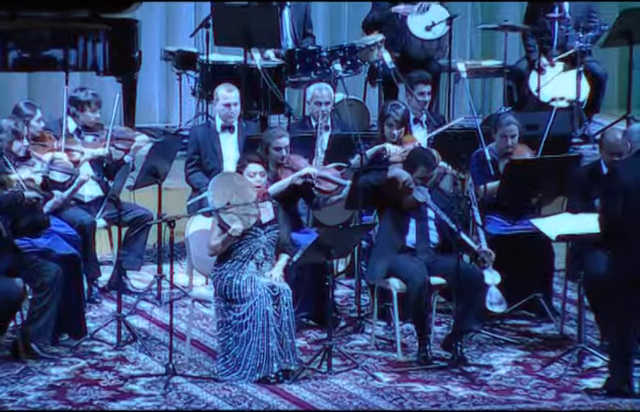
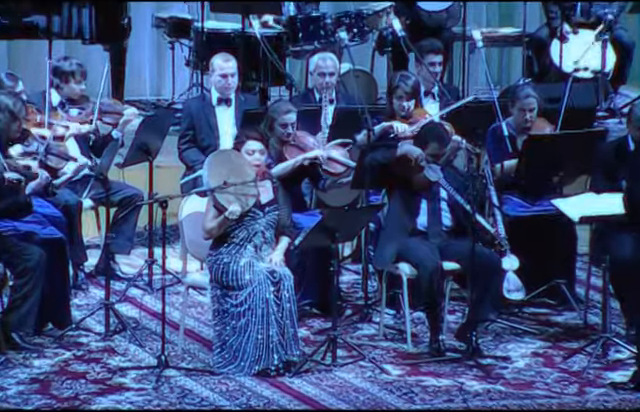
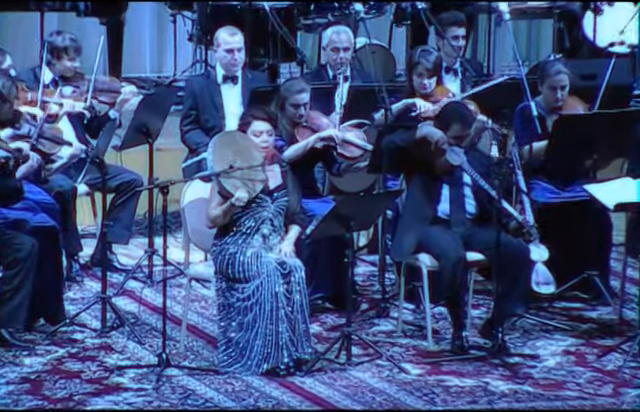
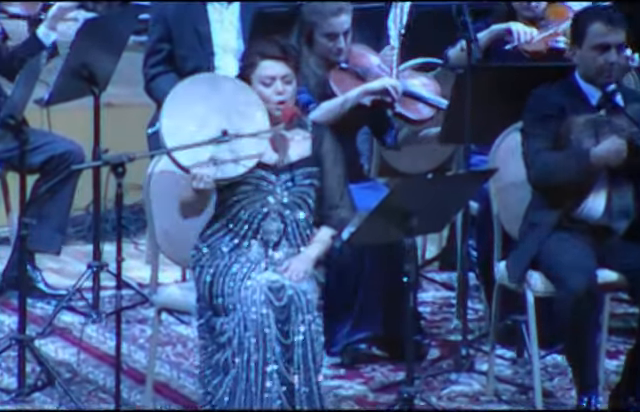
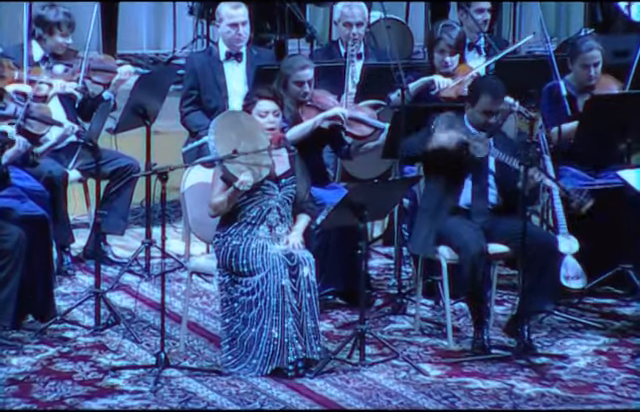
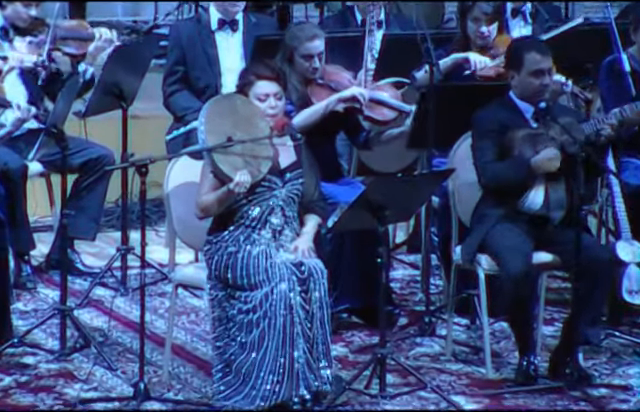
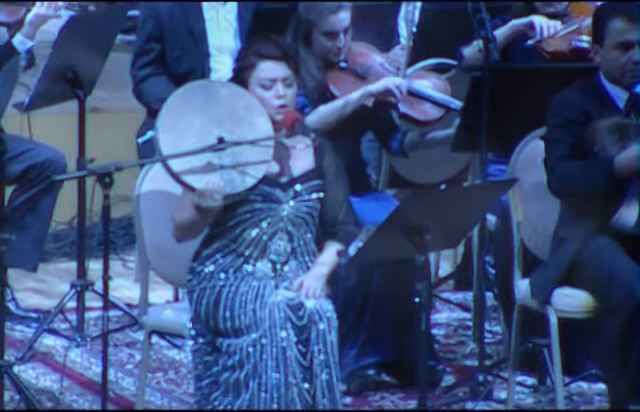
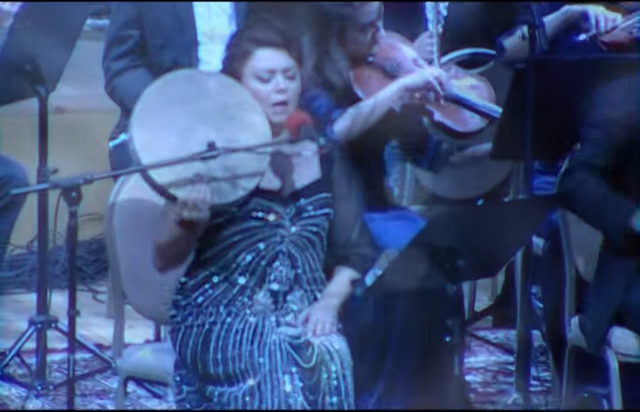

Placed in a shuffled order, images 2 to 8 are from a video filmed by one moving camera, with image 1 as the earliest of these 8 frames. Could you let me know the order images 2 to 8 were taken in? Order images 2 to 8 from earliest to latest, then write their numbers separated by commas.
2, 3, 5, 6, 4, 7, 8
